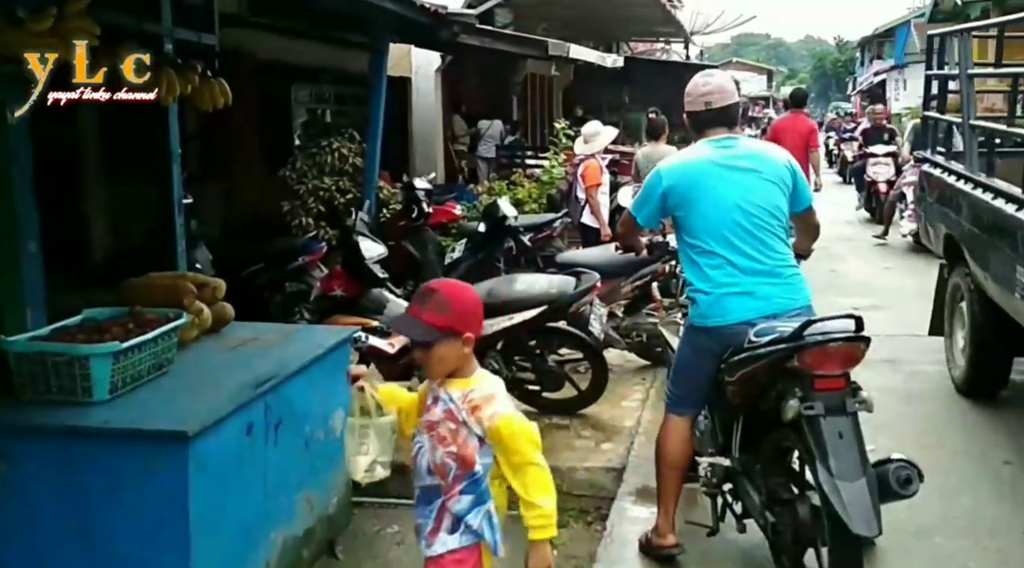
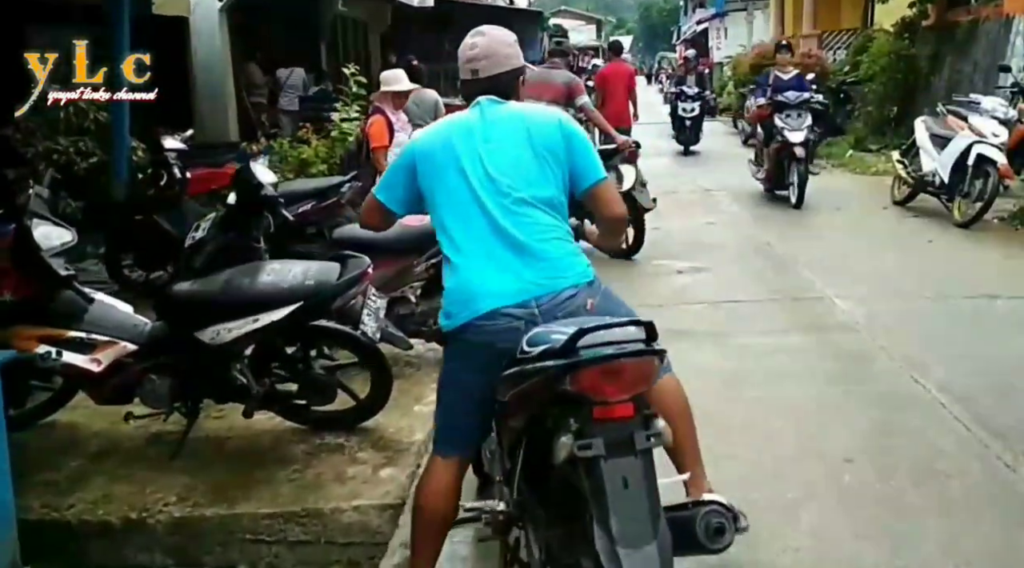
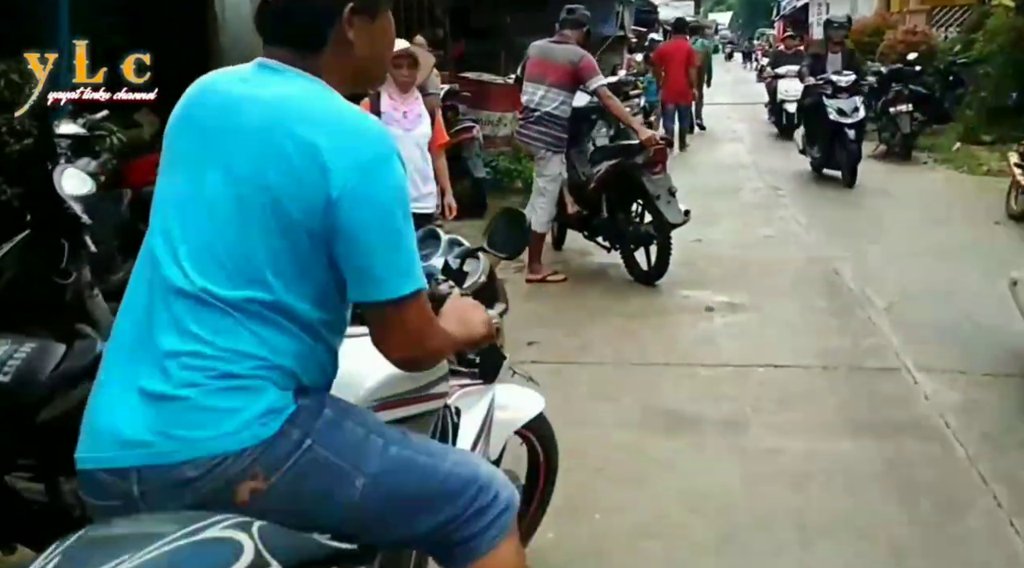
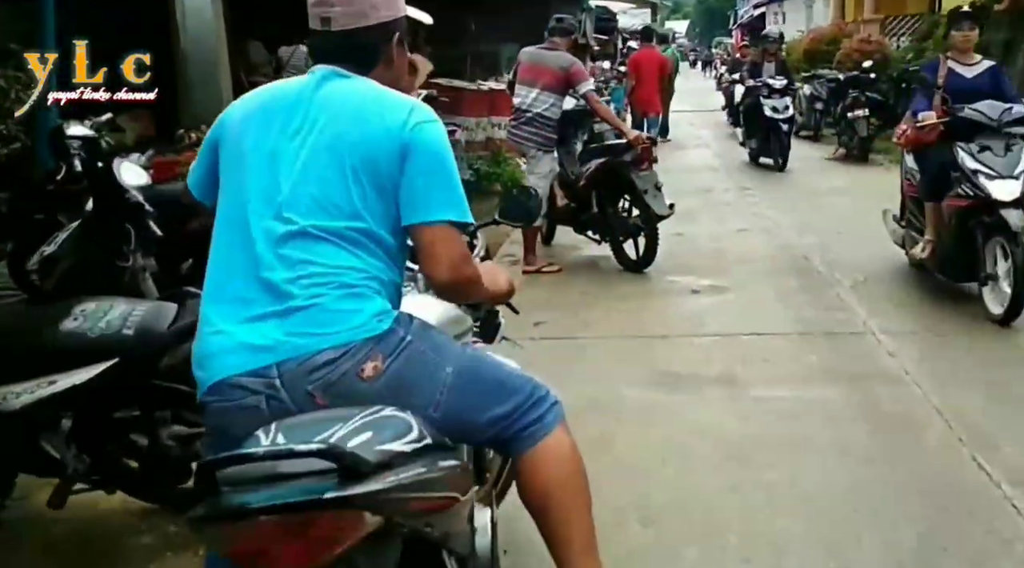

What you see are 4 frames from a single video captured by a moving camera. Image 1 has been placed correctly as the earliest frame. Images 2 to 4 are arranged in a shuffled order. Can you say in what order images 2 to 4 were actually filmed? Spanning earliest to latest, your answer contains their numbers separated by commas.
2, 4, 3
